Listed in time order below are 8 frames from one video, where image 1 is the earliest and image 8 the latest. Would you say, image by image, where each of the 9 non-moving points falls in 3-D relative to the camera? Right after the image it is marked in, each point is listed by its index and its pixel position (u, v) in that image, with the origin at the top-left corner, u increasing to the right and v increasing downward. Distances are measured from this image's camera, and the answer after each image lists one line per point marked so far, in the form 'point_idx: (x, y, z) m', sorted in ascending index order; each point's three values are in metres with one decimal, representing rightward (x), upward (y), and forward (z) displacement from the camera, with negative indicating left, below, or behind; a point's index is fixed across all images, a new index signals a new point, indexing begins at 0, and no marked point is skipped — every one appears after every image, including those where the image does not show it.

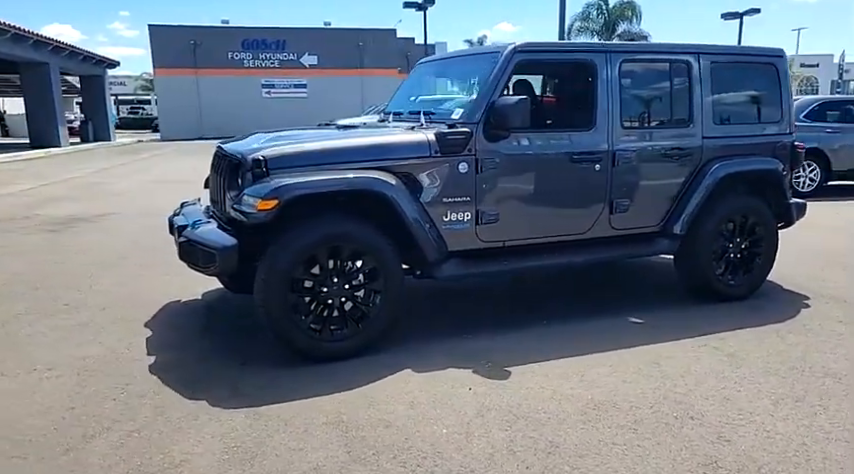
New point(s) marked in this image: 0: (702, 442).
0: (+1.2, -0.9, +2.8) m
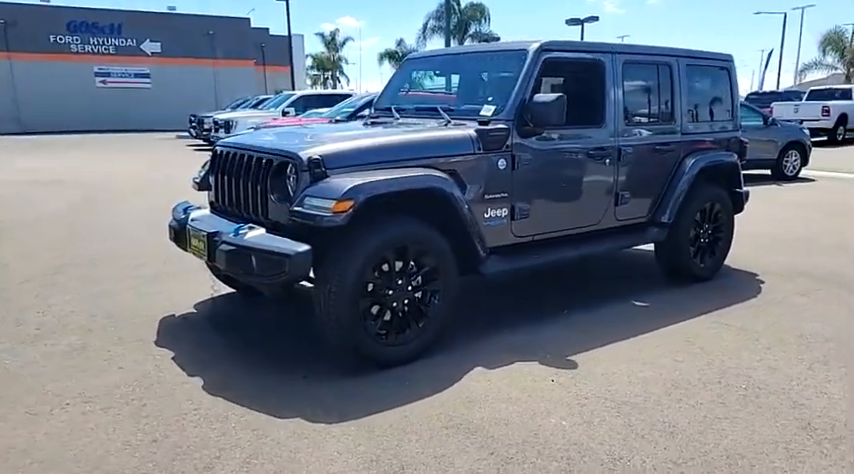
0: (+1.8, -0.8, +3.2) m
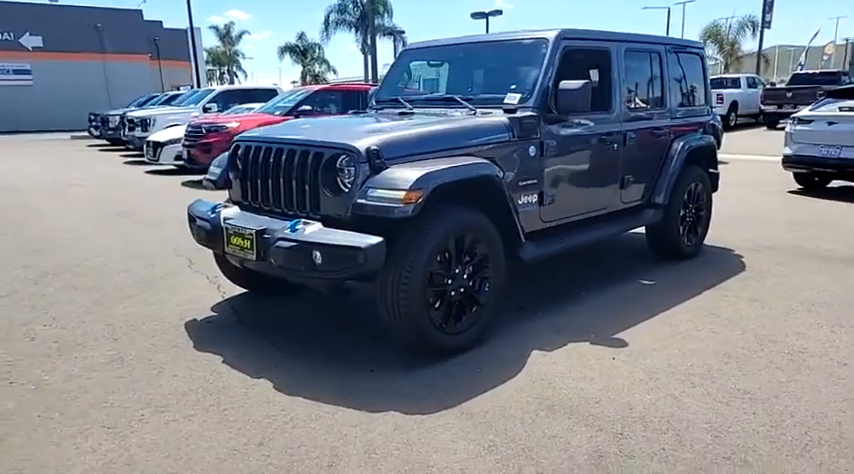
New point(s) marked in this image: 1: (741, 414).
0: (+2.2, -0.7, +3.5) m
1: (+1.4, -0.8, +3.0) m
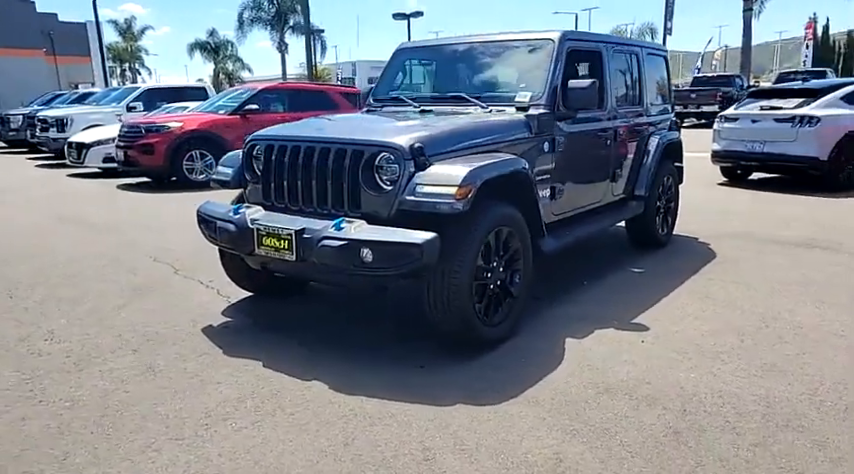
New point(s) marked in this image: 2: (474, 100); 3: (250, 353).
0: (+2.4, -0.6, +3.9) m
1: (+1.8, -0.7, +3.3) m
2: (+0.3, +1.0, +4.7) m
3: (-1.0, -0.7, +3.8) m
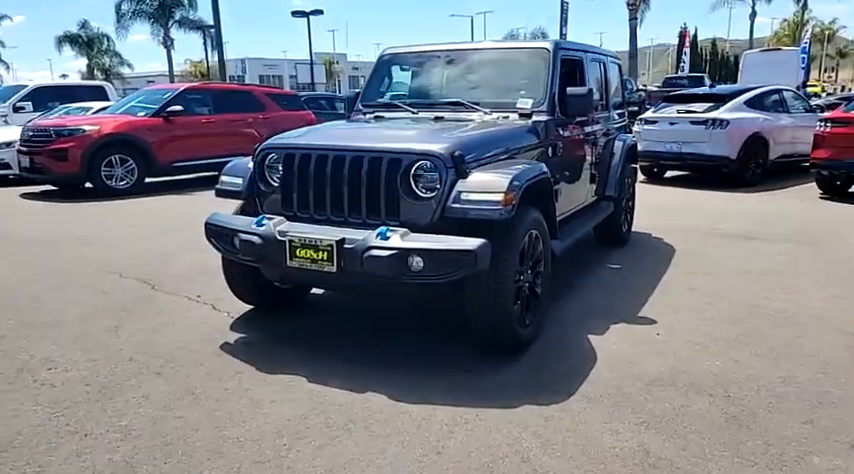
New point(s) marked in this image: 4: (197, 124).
0: (+2.6, -0.6, +4.3) m
1: (+2.1, -0.7, +3.6) m
2: (+0.4, +1.0, +4.8) m
3: (-0.8, -0.8, +3.7) m
4: (-4.5, +2.2, +12.8) m
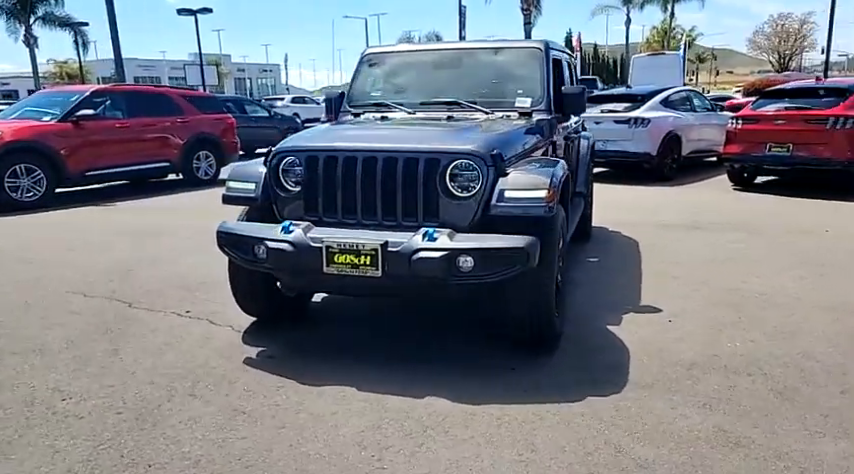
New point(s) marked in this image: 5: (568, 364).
0: (+2.7, -0.5, +4.7) m
1: (+2.3, -0.6, +3.9) m
2: (+0.4, +1.0, +4.8) m
3: (-0.5, -0.8, +3.6) m
4: (-5.8, +2.0, +11.9) m
5: (+0.8, -0.7, +3.7) m
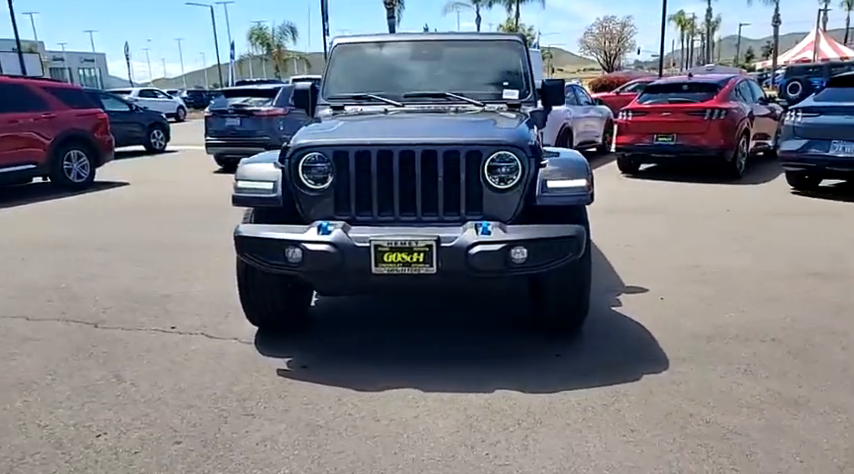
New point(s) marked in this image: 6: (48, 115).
0: (+2.6, -0.3, +5.3) m
1: (+2.4, -0.5, +4.4) m
2: (+0.3, +1.0, +4.8) m
3: (-0.2, -0.8, +3.4) m
4: (-7.4, +1.8, +10.3) m
5: (+1.0, -0.7, +3.9) m
6: (-6.9, +2.2, +11.7) m
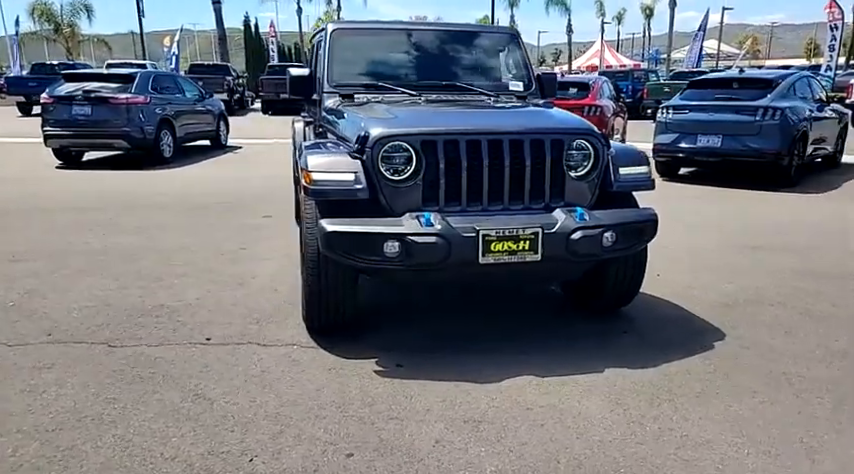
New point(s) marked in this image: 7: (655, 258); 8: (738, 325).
0: (+2.6, -0.1, +6.0) m
1: (+2.6, -0.3, +5.1) m
2: (+0.4, +1.1, +4.9) m
3: (+0.4, -0.7, +3.4) m
4: (-8.5, +1.6, +8.0) m
5: (+1.4, -0.6, +4.2) m
6: (-8.5, +2.0, +9.5) m
7: (+2.0, -0.2, +5.7) m
8: (+2.0, -0.6, +4.1) m
